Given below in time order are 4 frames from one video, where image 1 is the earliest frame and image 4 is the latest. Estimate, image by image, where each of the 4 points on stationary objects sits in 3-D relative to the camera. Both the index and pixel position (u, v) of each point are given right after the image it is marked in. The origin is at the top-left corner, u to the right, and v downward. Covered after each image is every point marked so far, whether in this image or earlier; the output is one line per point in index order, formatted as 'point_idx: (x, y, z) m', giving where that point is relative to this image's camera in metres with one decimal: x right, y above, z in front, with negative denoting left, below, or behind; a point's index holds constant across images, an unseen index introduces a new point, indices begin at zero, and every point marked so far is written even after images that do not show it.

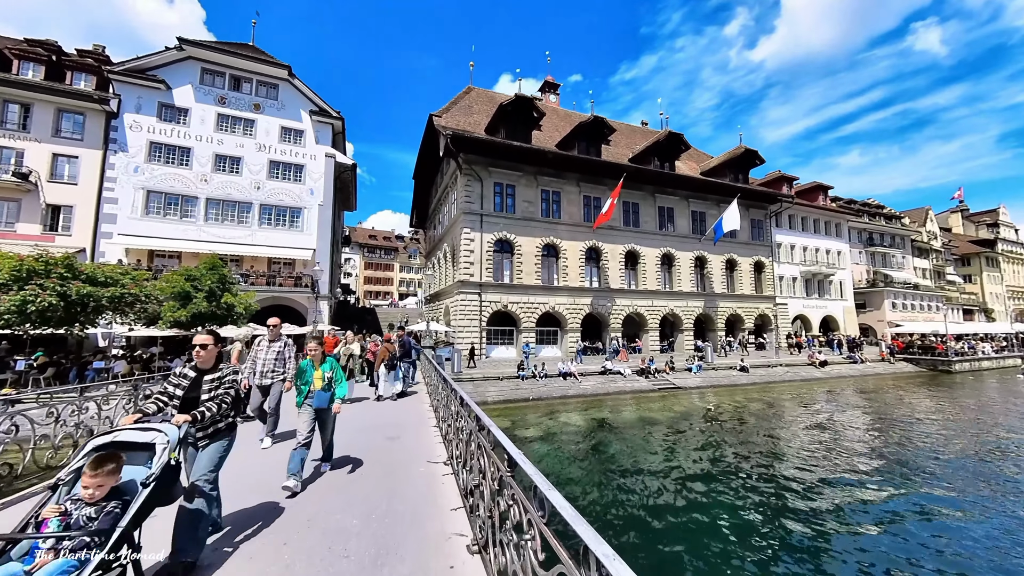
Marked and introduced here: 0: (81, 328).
0: (-14.8, -1.4, +13.7) m
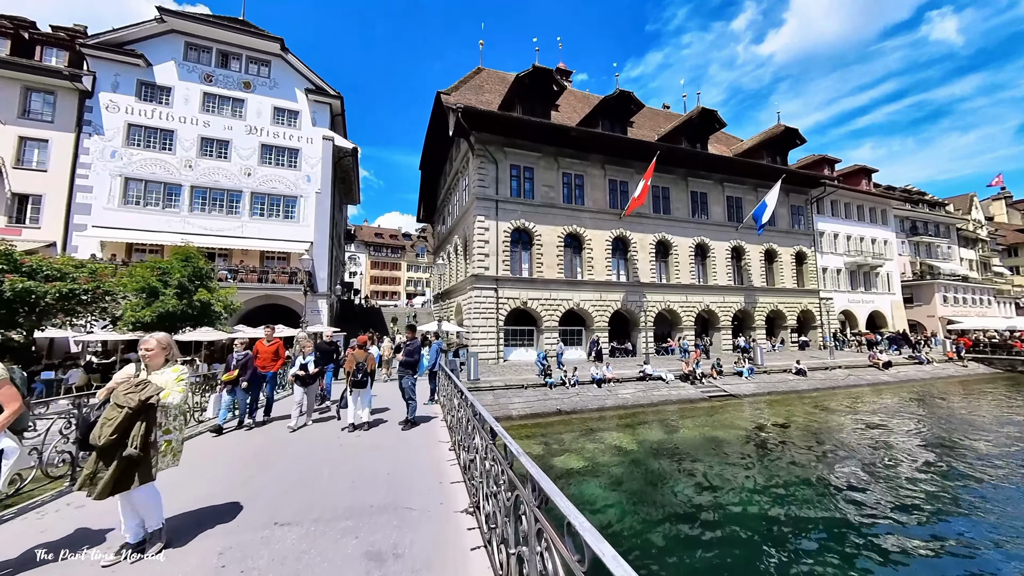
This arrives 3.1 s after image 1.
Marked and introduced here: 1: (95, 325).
0: (-13.9, -1.3, +11.4) m
1: (-13.9, -1.2, +13.4) m
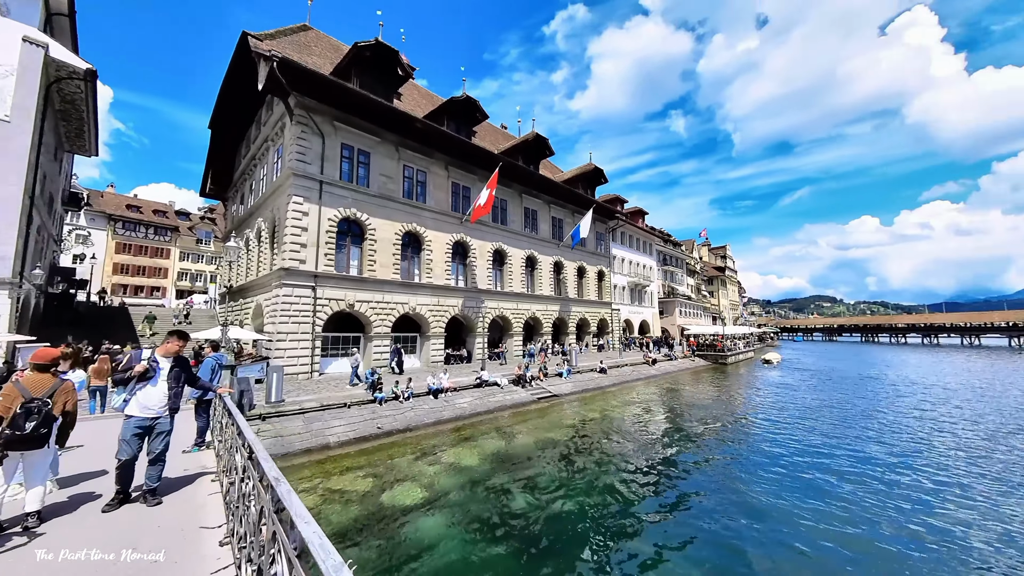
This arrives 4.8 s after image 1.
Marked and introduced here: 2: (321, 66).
0: (-15.9, -0.4, +2.7) m
1: (-16.9, -0.4, +4.6) m
2: (-9.6, +11.1, +20.1) m
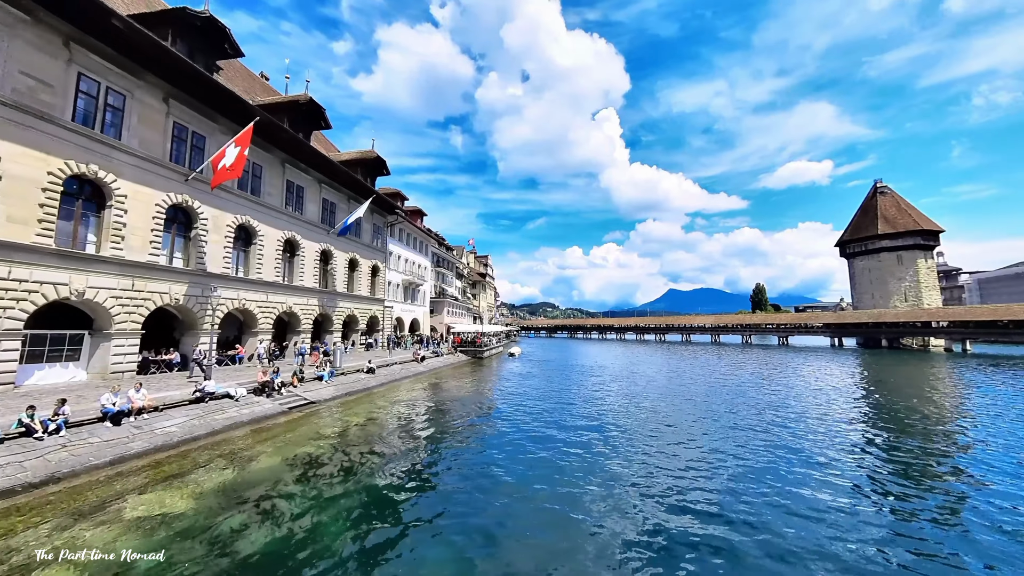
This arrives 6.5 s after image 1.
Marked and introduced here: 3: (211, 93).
0: (-14.4, +0.8, -7.4) m
1: (-16.2, +0.9, -6.3) m
2: (-17.3, +12.3, +10.9) m
3: (-13.3, +8.8, +17.7) m
